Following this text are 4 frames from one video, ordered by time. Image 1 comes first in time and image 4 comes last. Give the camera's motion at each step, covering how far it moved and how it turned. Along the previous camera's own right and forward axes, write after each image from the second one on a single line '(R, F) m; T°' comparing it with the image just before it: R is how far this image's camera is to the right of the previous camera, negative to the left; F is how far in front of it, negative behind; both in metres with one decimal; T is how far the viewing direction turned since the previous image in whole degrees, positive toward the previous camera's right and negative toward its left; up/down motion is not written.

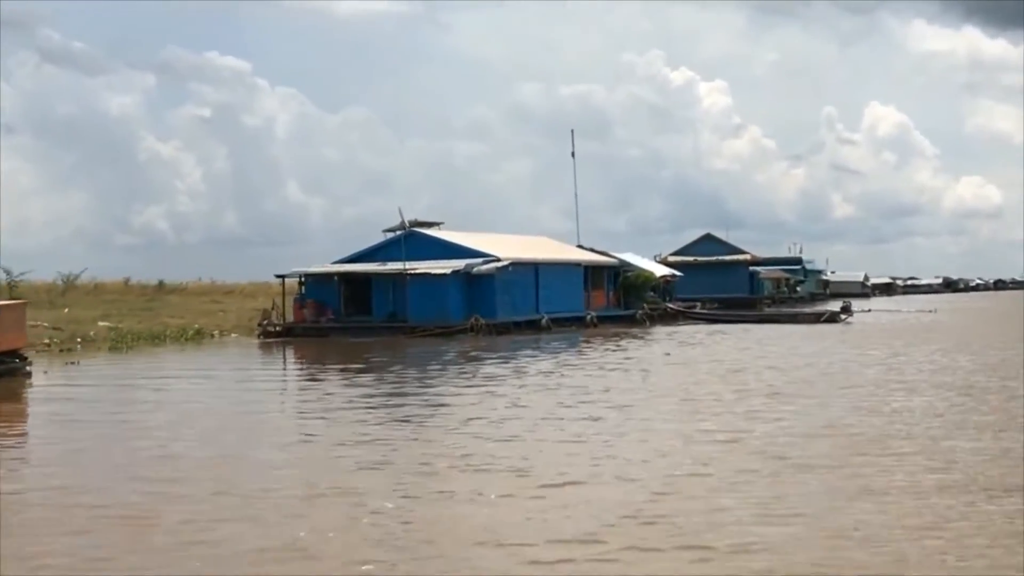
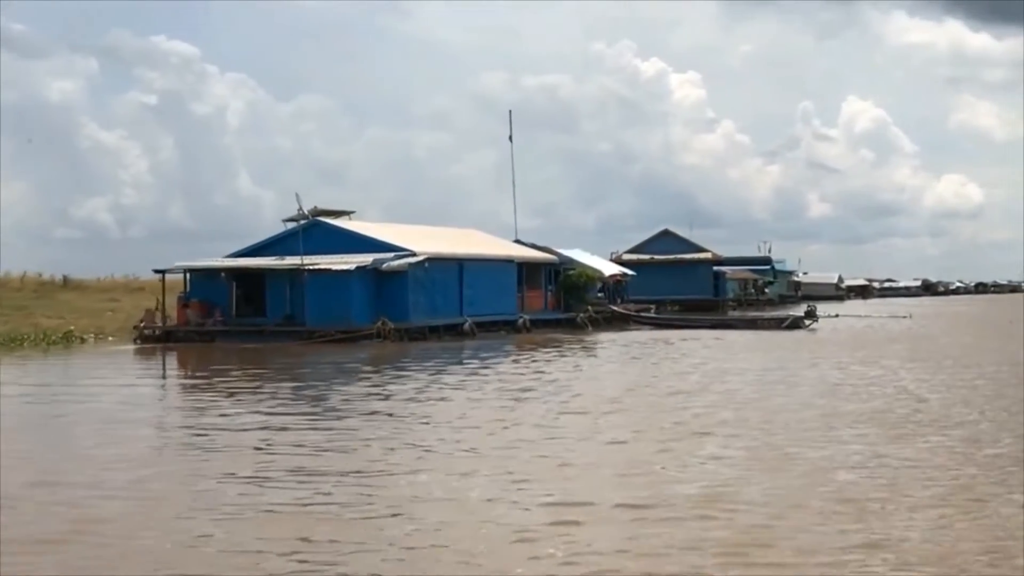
(+2.0, +3.7) m; +1°
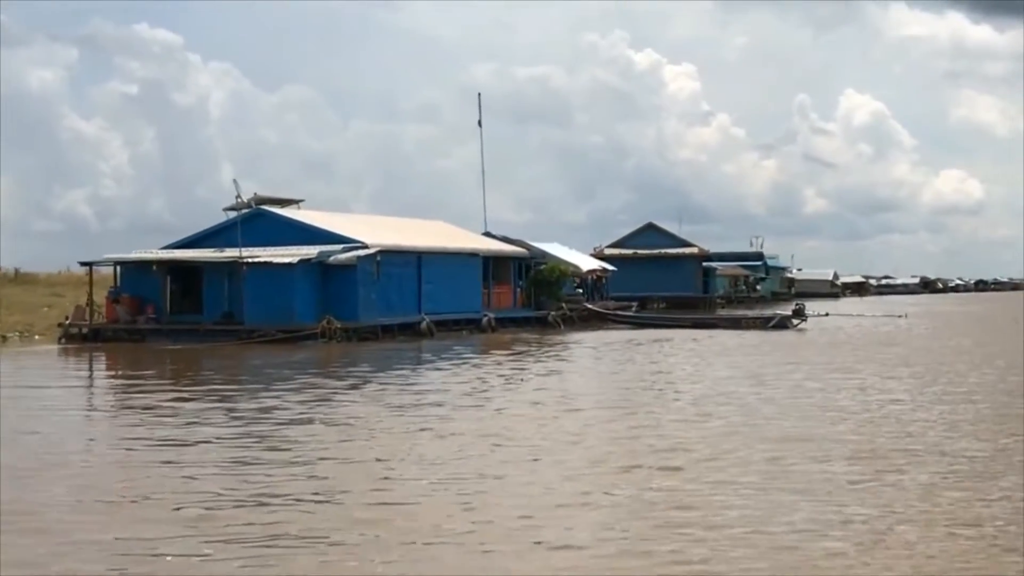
(+1.1, +2.2) m; 0°
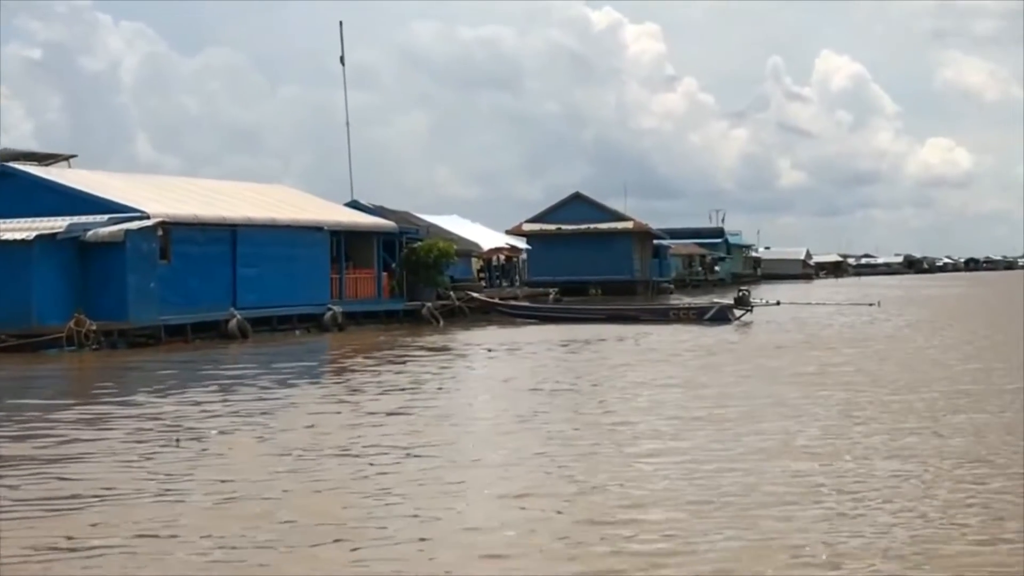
(+3.0, +6.3) m; +1°
